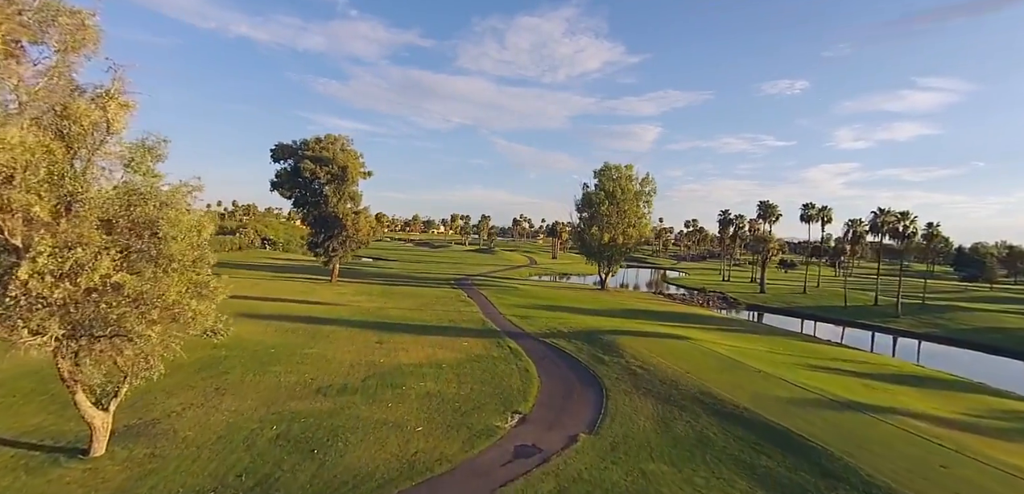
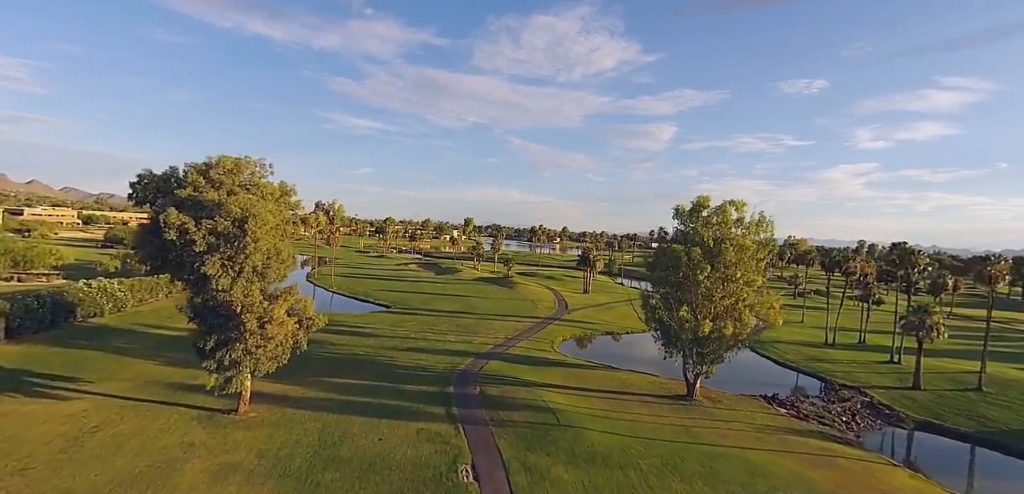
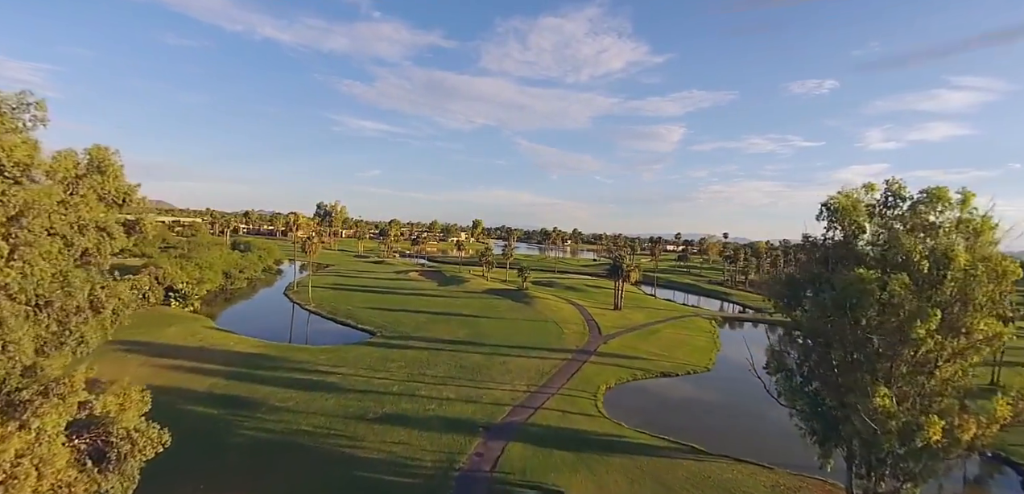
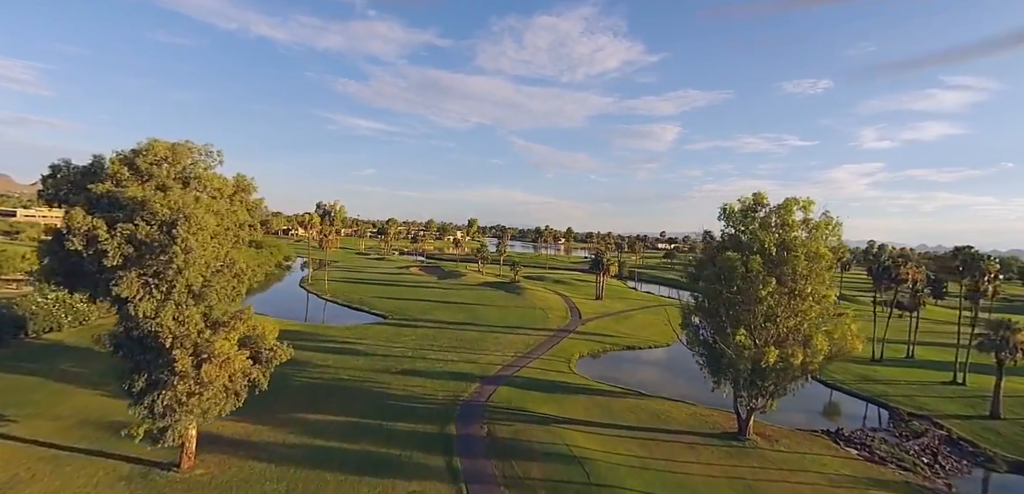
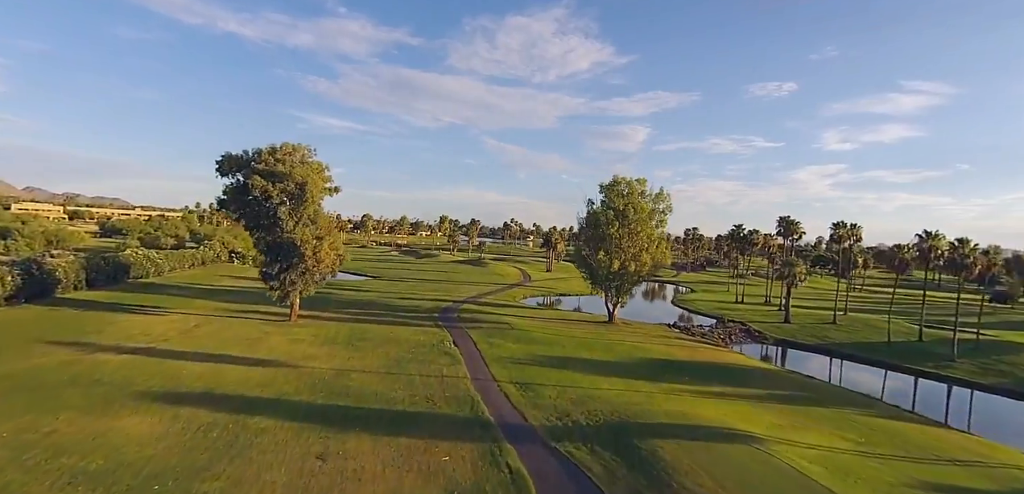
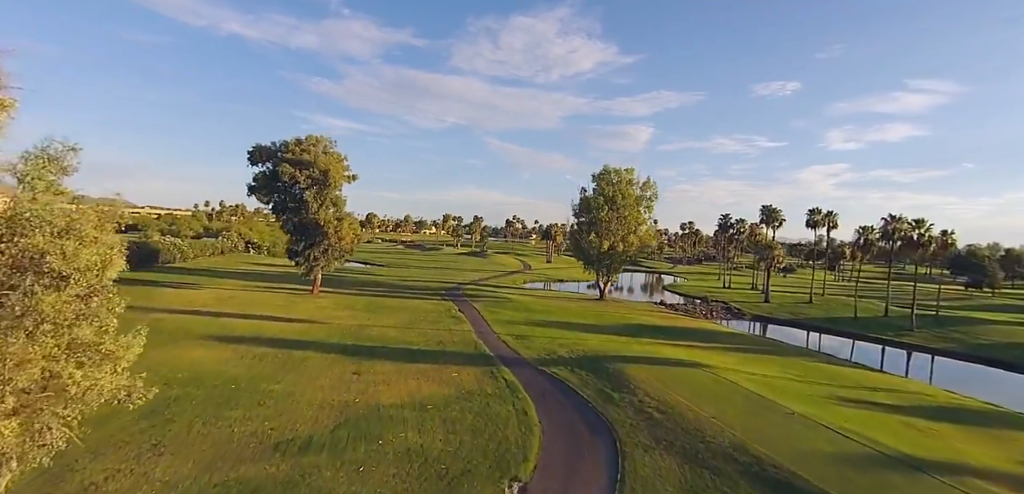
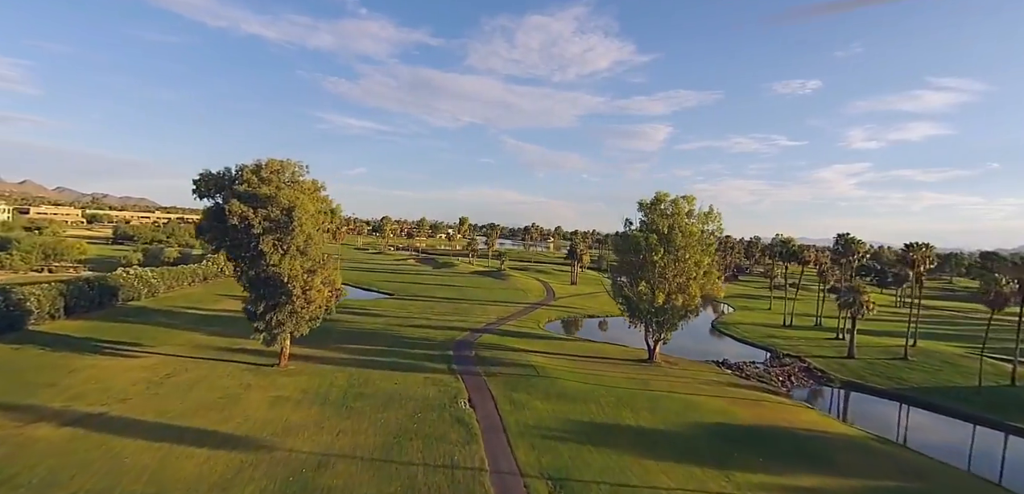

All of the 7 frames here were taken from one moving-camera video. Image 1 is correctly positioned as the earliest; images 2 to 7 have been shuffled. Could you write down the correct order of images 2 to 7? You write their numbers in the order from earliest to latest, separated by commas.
6, 5, 7, 2, 4, 3
